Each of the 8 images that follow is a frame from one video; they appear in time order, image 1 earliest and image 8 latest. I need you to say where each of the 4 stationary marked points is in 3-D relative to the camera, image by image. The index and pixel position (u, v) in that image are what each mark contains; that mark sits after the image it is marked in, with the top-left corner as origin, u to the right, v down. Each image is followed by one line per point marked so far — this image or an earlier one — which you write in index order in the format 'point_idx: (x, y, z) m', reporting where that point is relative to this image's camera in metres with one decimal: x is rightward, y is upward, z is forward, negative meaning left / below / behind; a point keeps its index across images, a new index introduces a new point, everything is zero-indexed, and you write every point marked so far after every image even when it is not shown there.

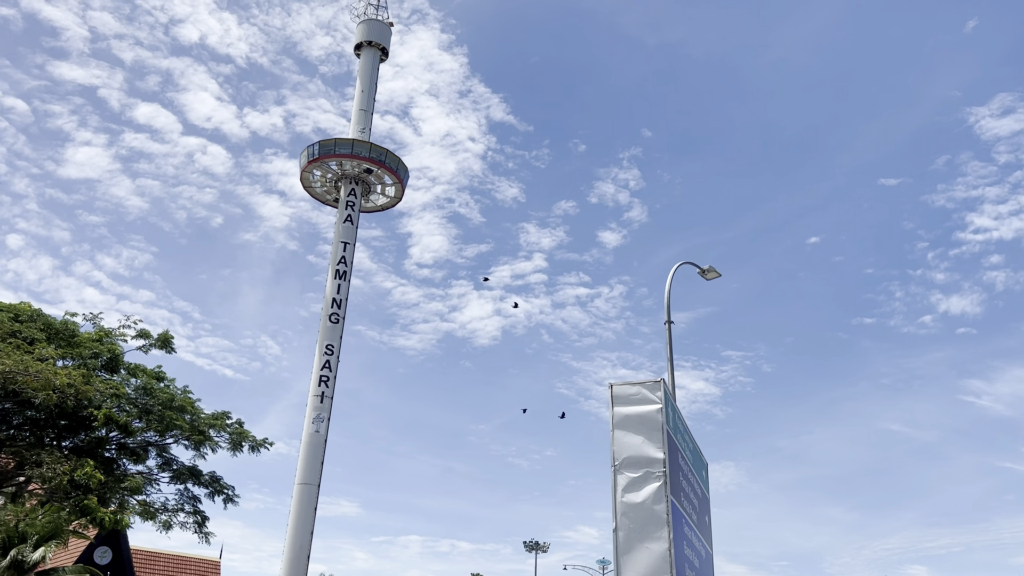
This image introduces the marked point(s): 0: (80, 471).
0: (-9.8, -4.1, +19.5) m
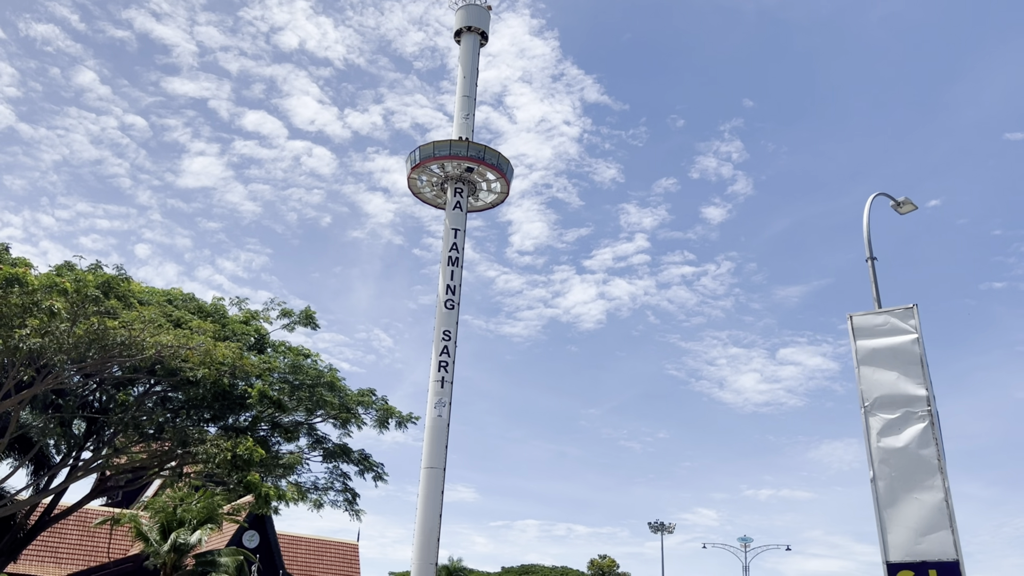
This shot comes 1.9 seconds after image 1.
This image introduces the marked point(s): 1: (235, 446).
0: (-6.1, -3.6, +19.5) m
1: (-6.3, -3.6, +19.7) m
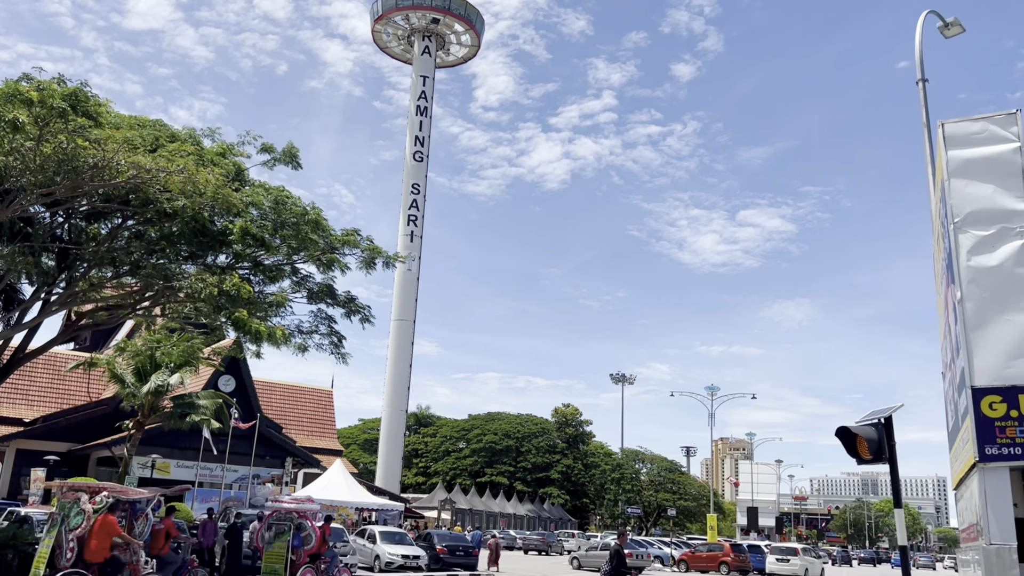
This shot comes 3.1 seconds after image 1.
0: (-6.2, +0.1, +18.5) m
1: (-6.3, +0.2, +18.7) m
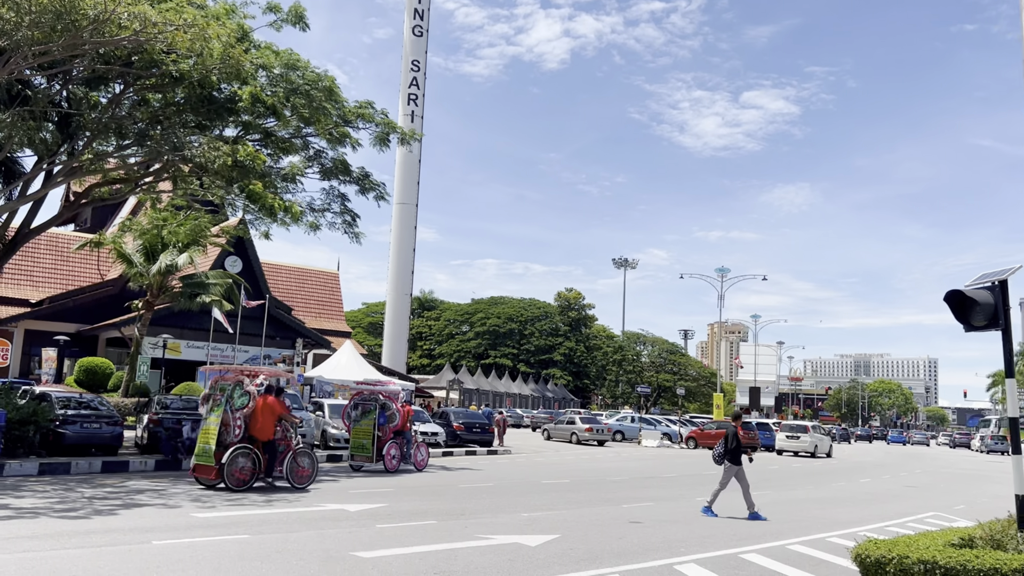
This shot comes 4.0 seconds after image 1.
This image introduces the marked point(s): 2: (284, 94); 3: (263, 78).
0: (-5.6, +2.8, +17.5) m
1: (-5.8, +2.9, +17.7) m
2: (-5.2, +4.4, +19.2) m
3: (-5.7, +4.8, +19.3) m
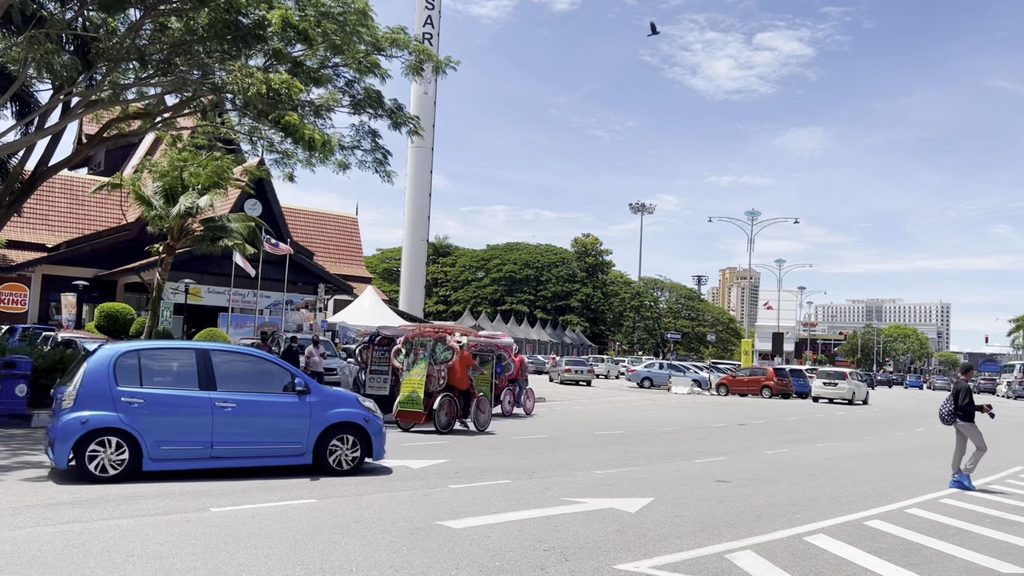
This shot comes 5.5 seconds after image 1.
0: (-4.6, +3.9, +16.2) m
1: (-4.7, +4.1, +16.4) m
2: (-4.2, +5.7, +17.8) m
3: (-4.7, +6.1, +17.8) m
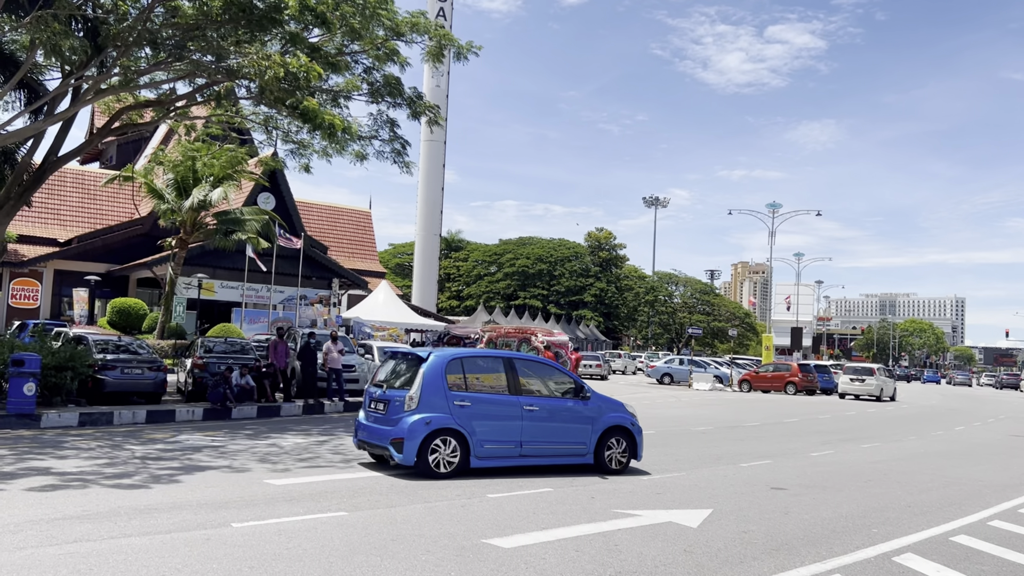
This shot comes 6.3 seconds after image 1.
0: (-4.1, +4.0, +15.5) m
1: (-4.2, +4.2, +15.7) m
2: (-3.6, +5.8, +17.0) m
3: (-4.1, +6.2, +17.1) m
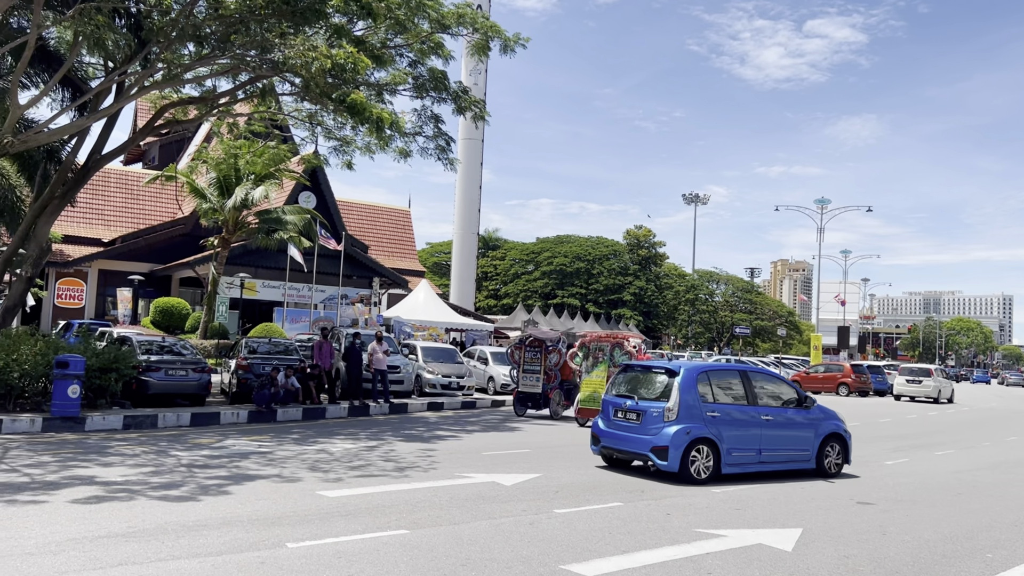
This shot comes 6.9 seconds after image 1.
0: (-3.1, +4.1, +15.0) m
1: (-3.3, +4.2, +15.2) m
2: (-2.7, +5.8, +16.6) m
3: (-3.1, +6.2, +16.7) m
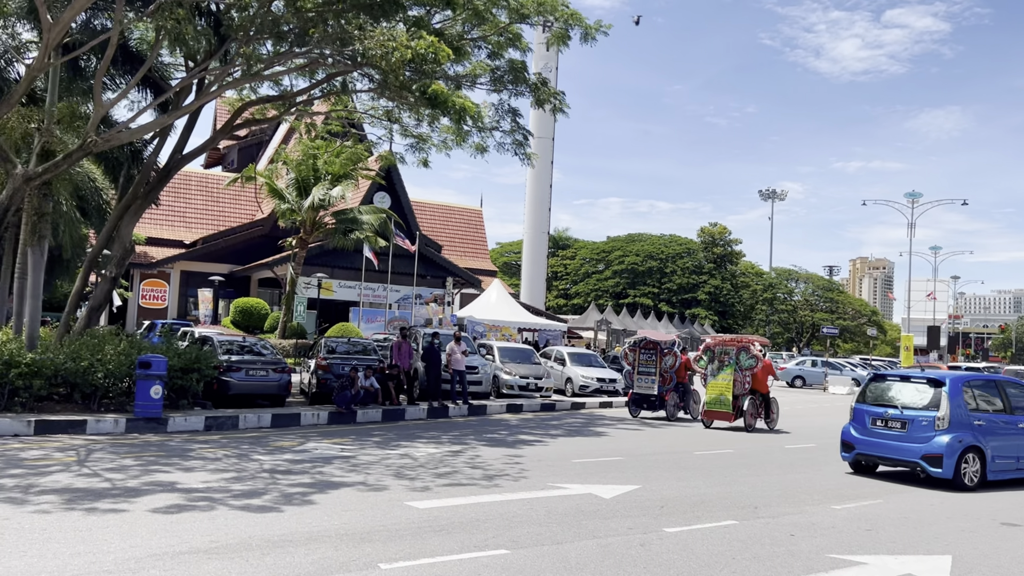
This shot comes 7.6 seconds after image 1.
0: (-1.7, +4.1, +14.6) m
1: (-1.8, +4.2, +14.8) m
2: (-1.1, +5.8, +16.1) m
3: (-1.5, +6.2, +16.2) m
